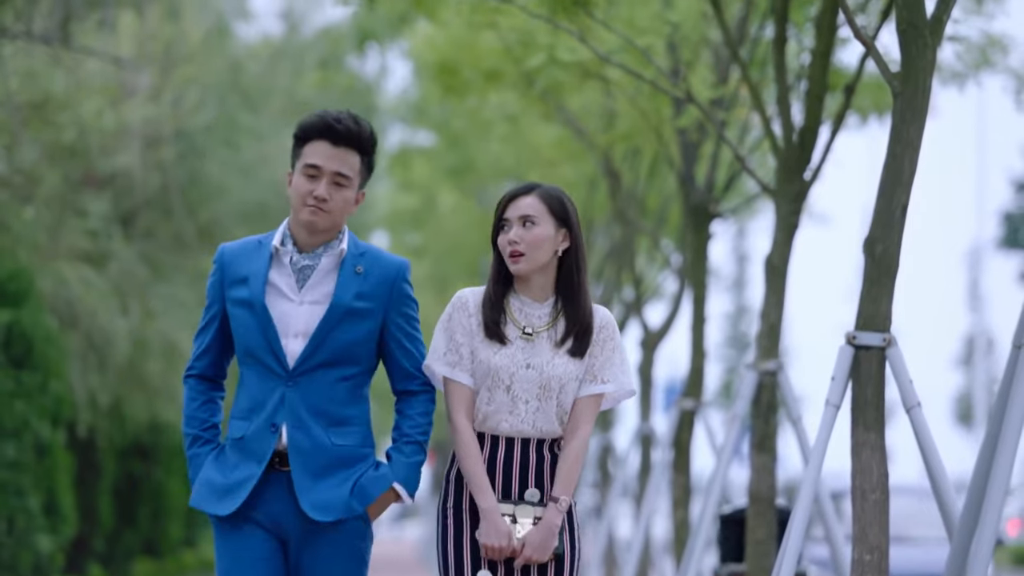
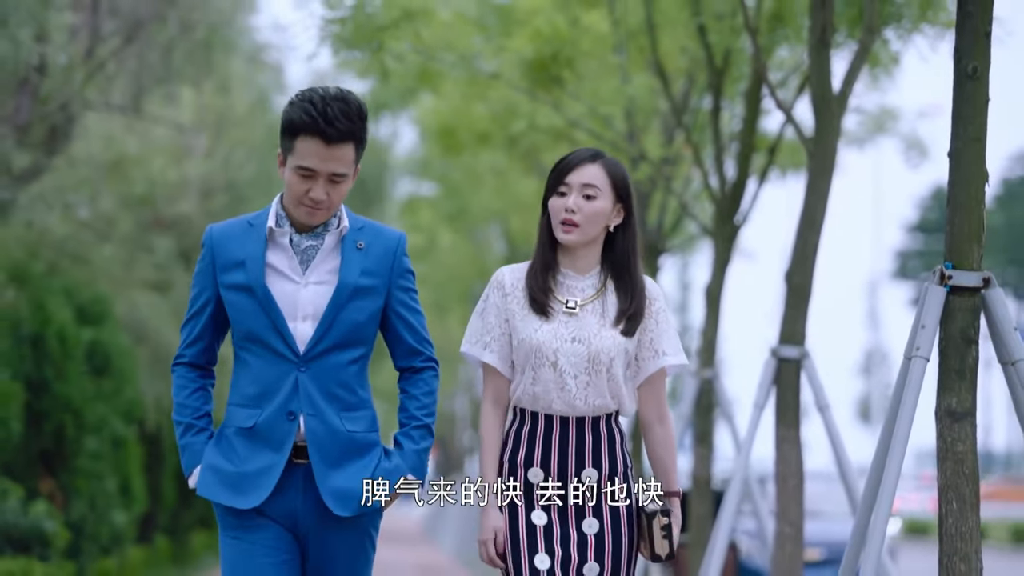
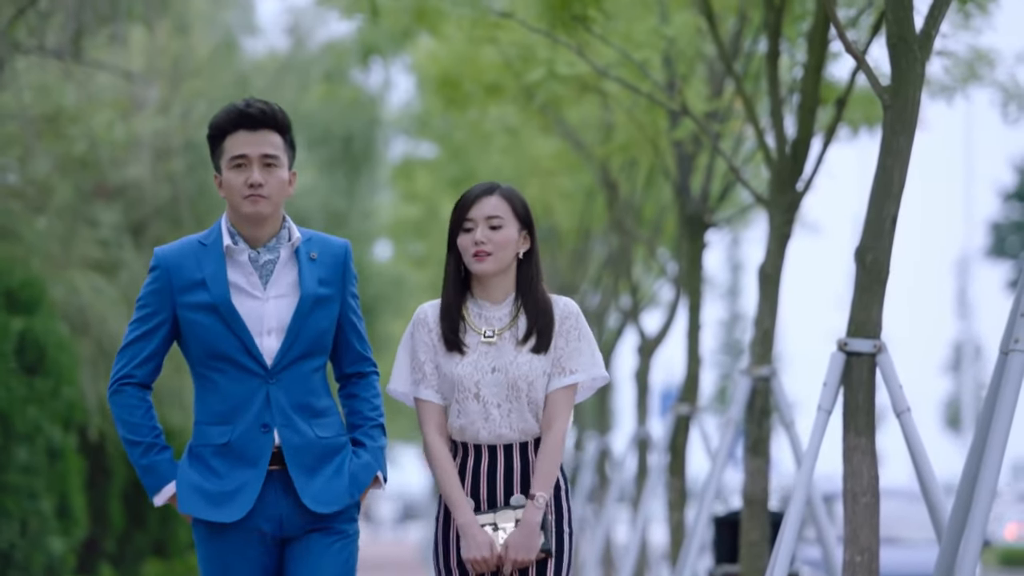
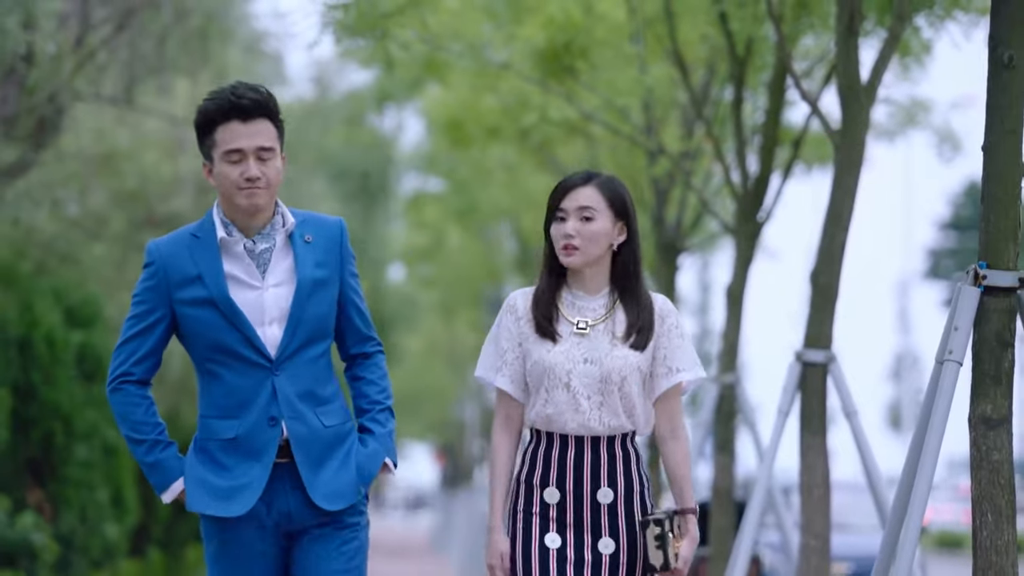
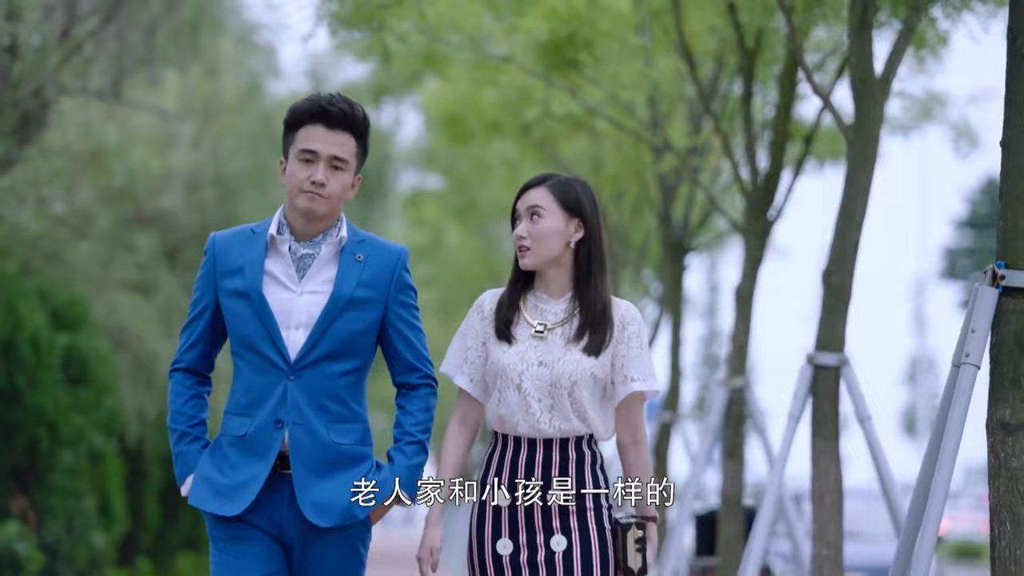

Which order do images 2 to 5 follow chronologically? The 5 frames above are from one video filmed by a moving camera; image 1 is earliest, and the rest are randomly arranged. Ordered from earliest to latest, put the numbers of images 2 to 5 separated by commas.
3, 5, 4, 2
